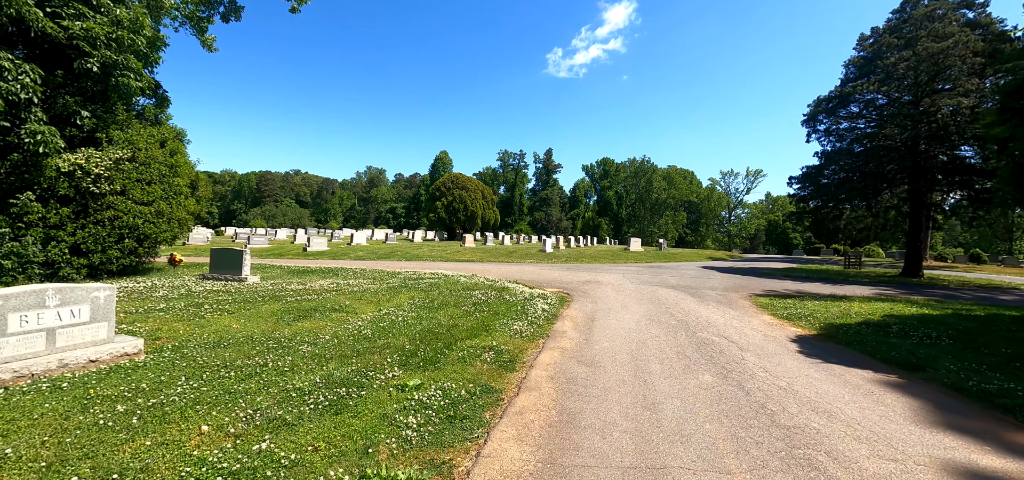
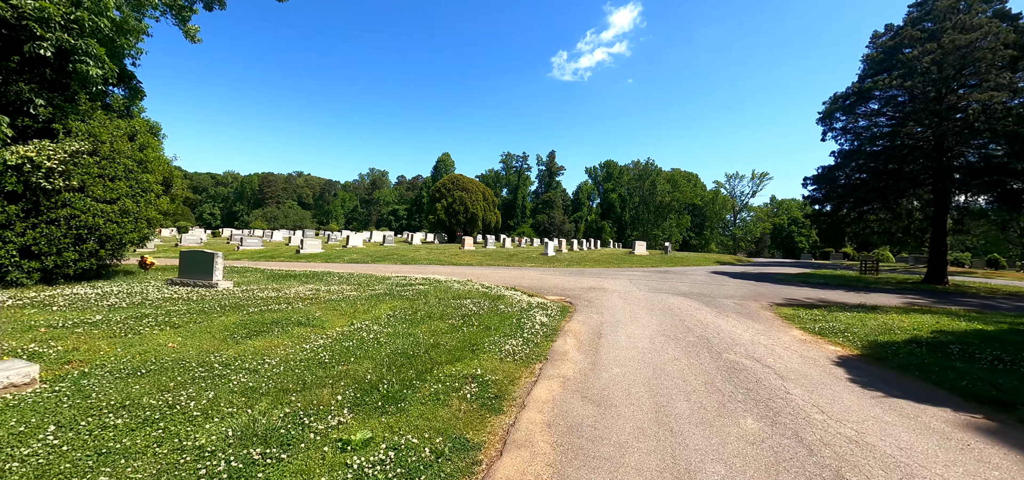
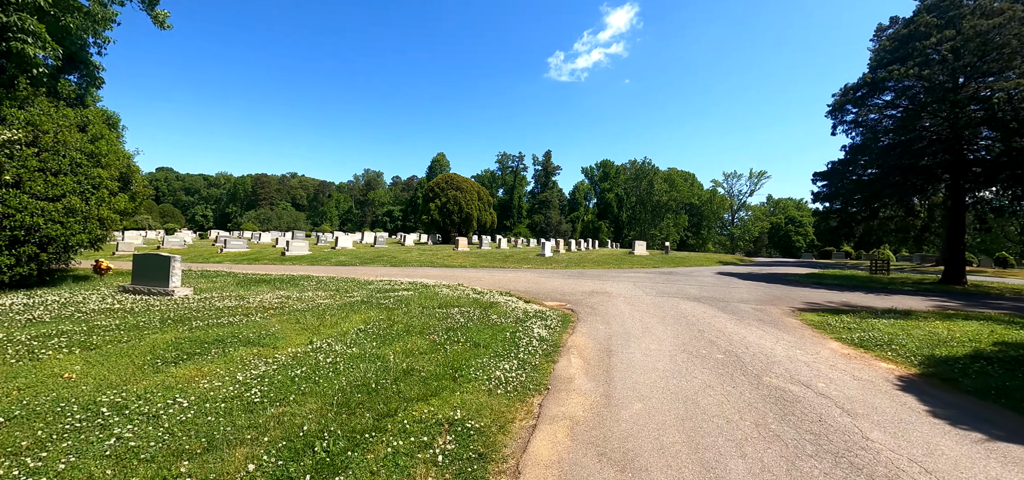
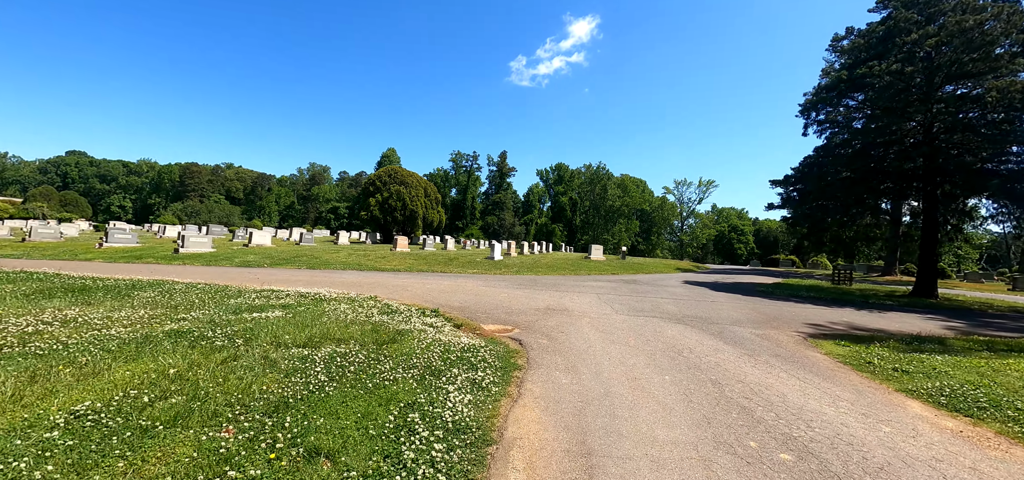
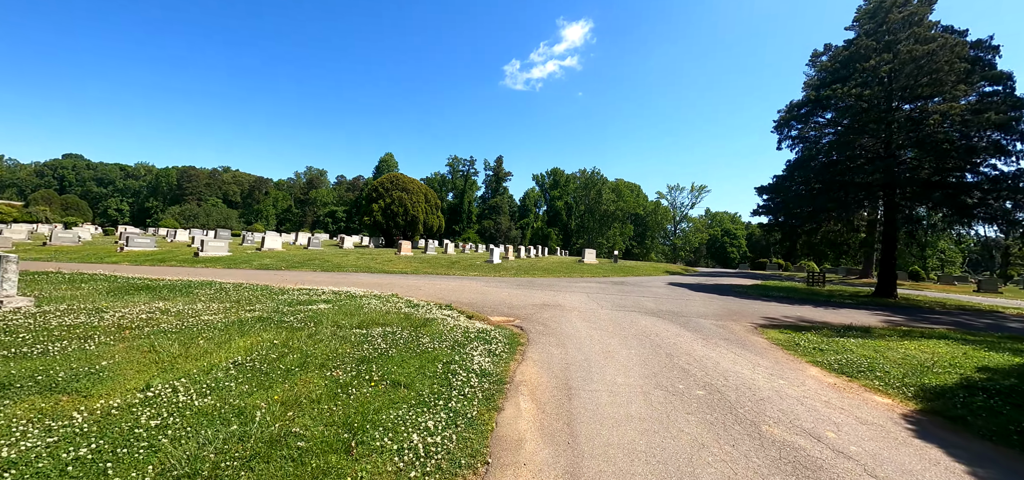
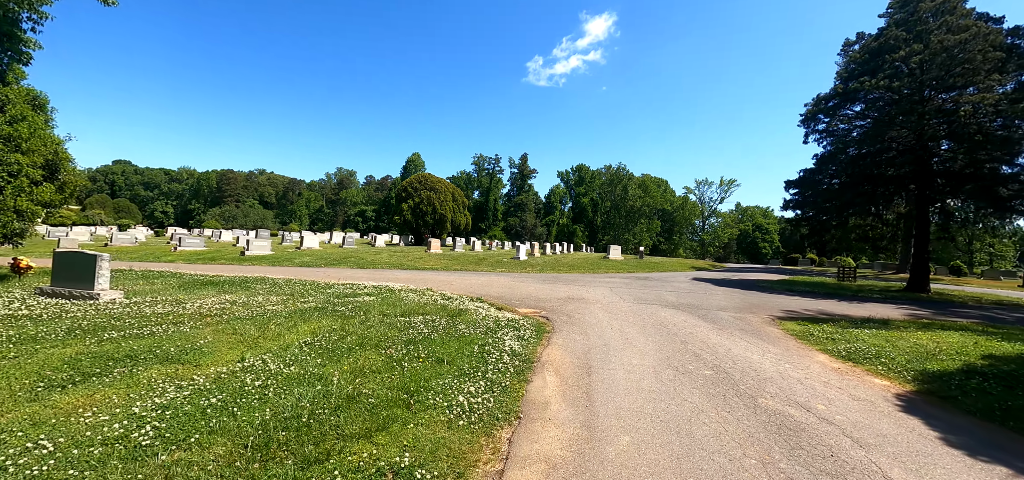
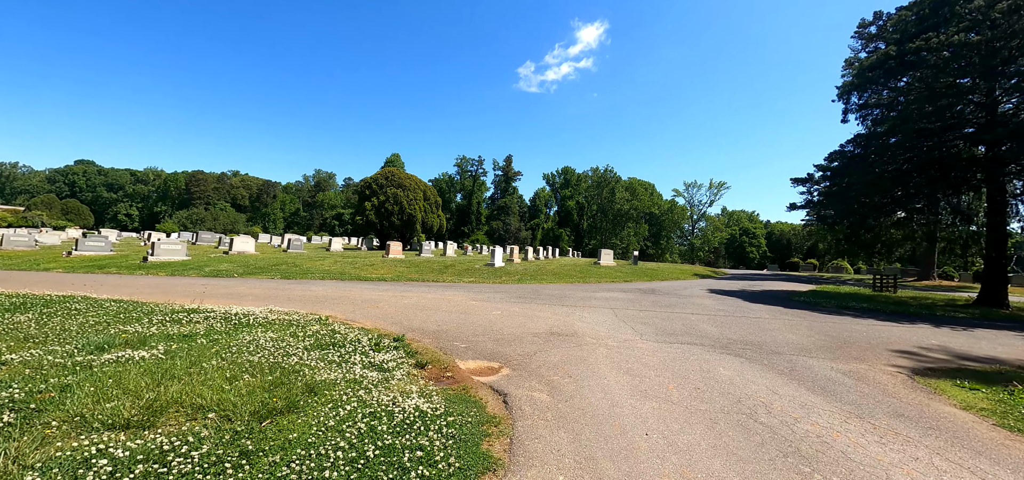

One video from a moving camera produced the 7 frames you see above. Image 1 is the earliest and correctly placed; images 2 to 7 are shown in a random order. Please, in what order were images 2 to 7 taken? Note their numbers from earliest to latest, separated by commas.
2, 3, 6, 5, 4, 7
